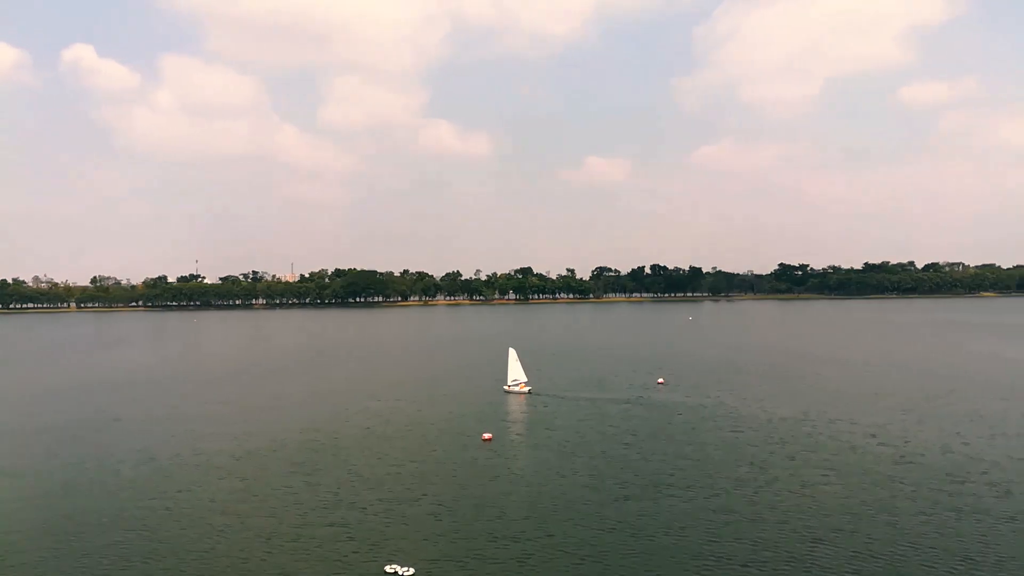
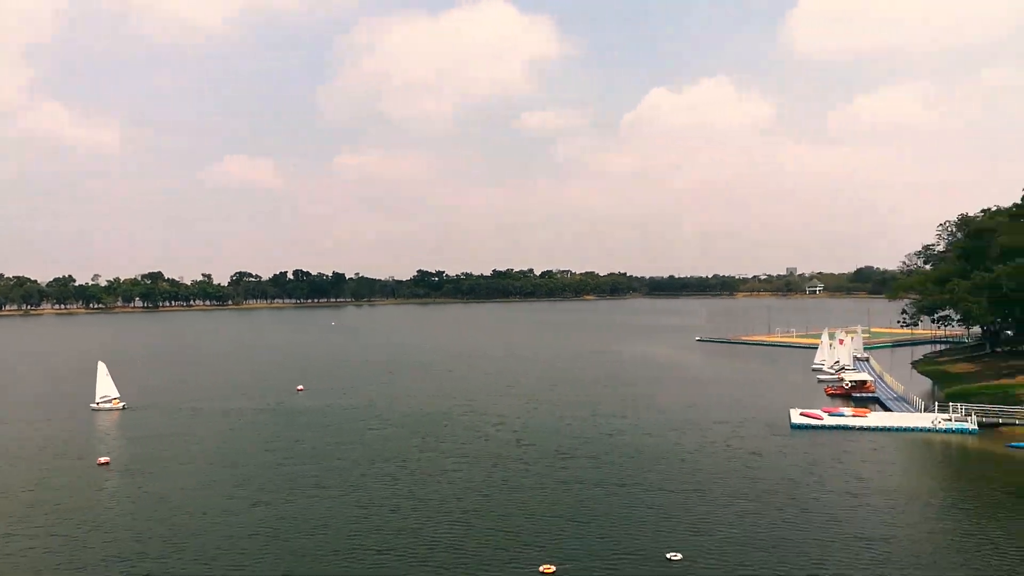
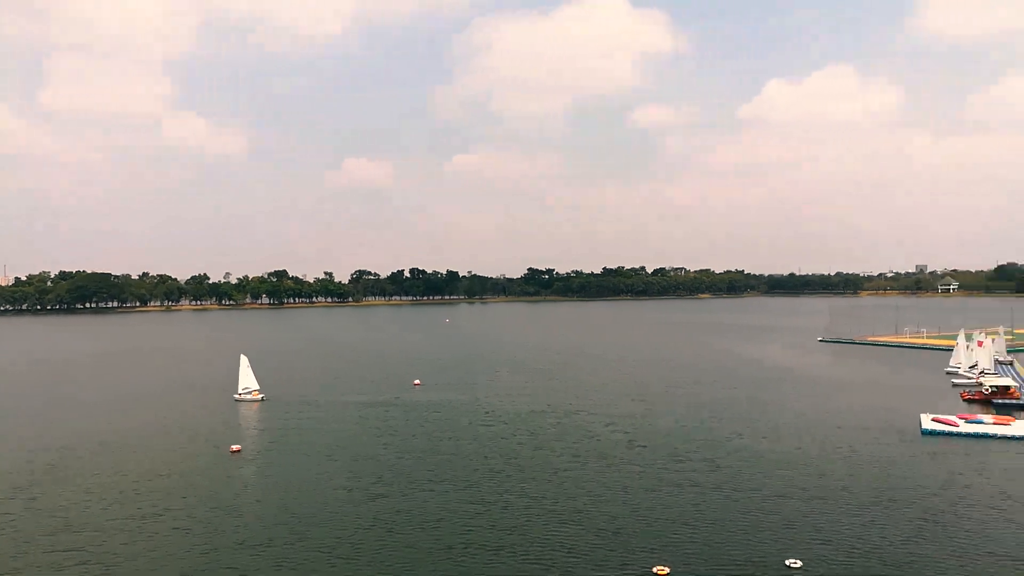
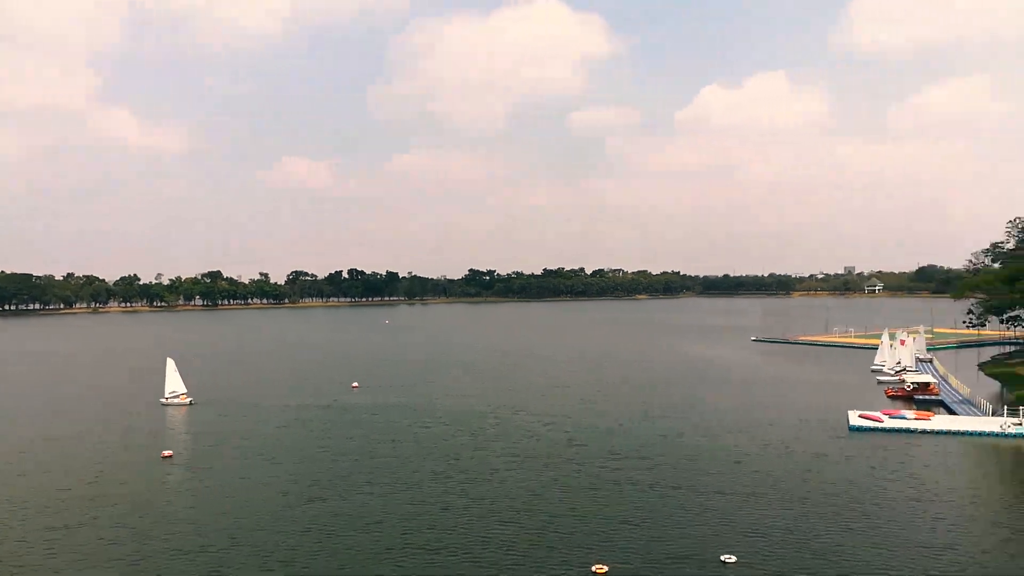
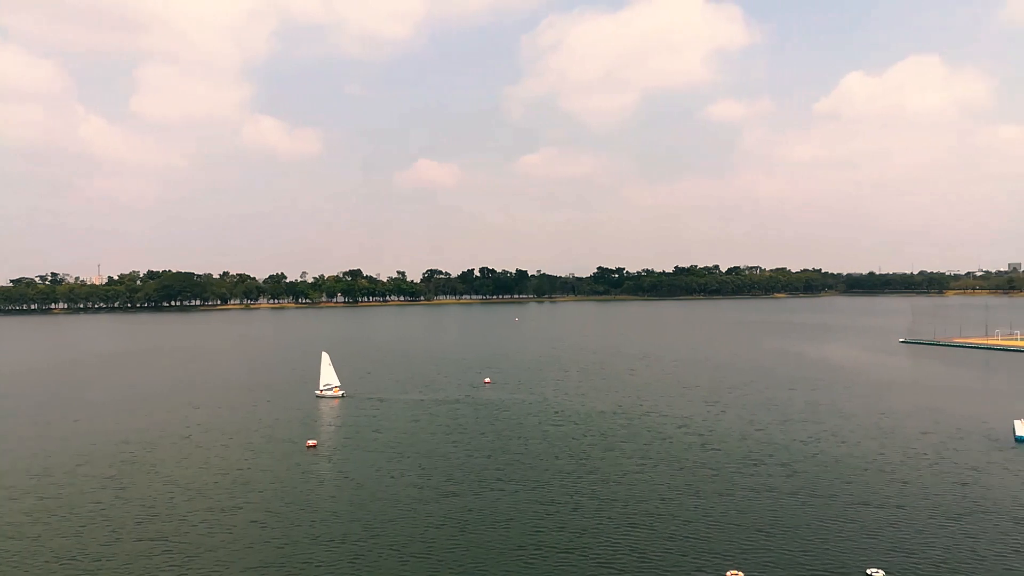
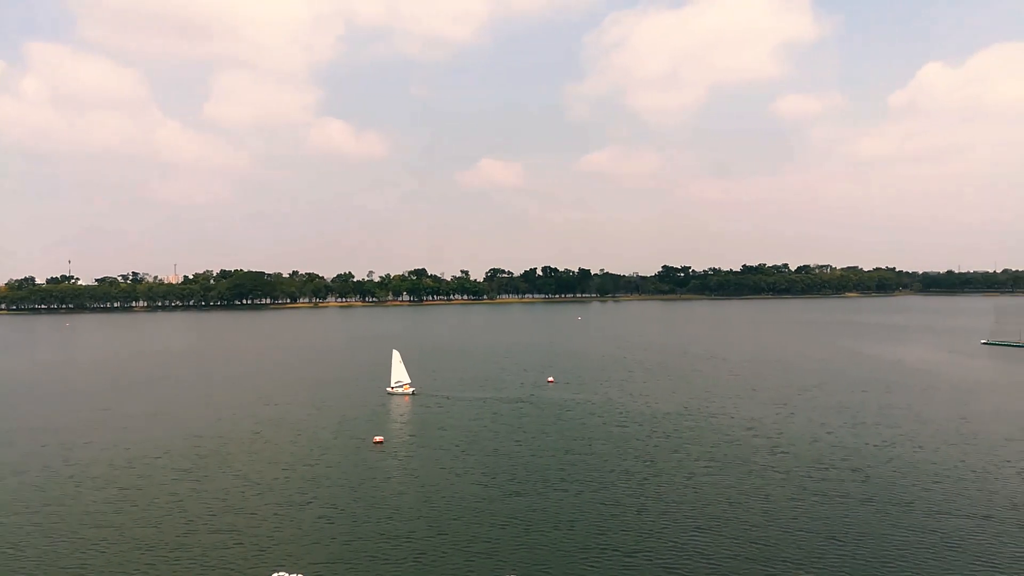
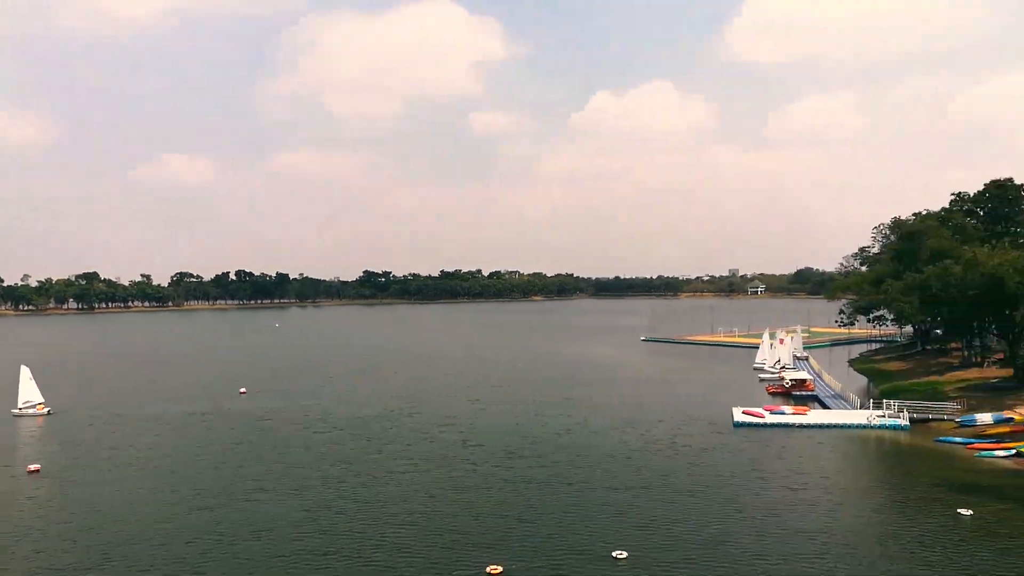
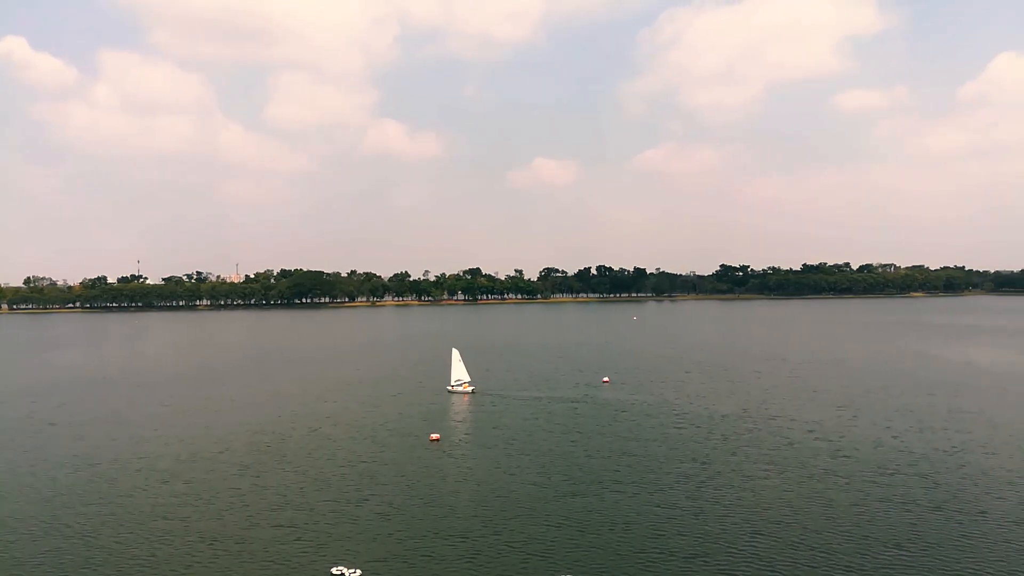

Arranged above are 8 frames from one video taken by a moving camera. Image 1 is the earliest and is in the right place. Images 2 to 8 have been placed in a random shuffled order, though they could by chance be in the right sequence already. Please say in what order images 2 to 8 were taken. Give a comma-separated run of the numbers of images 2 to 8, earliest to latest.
8, 6, 5, 3, 4, 2, 7
